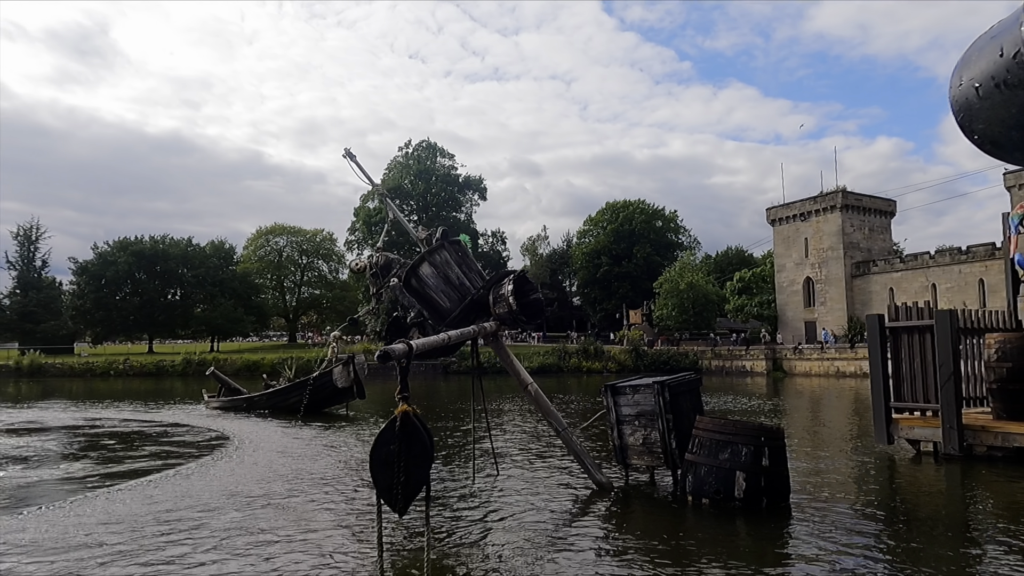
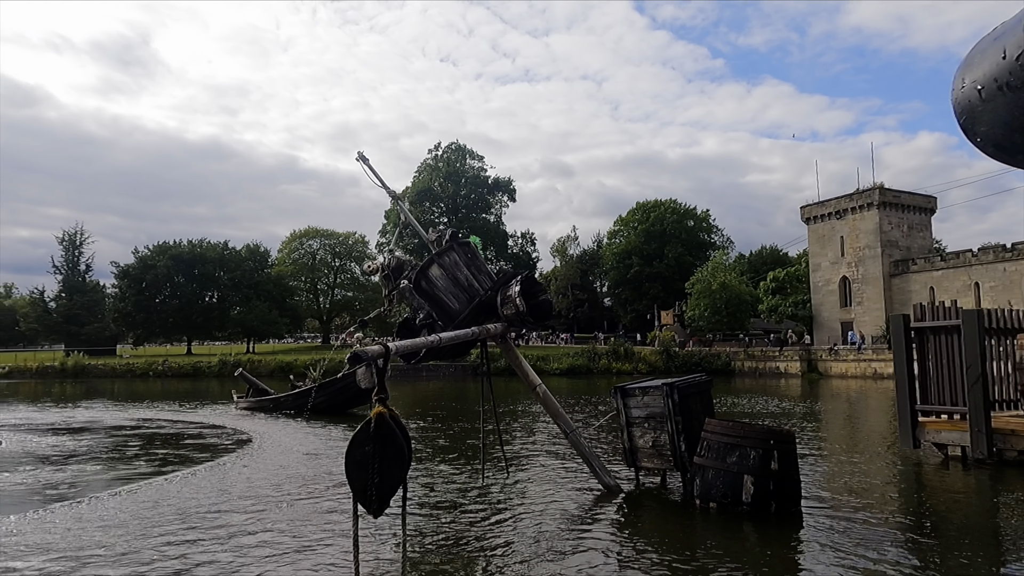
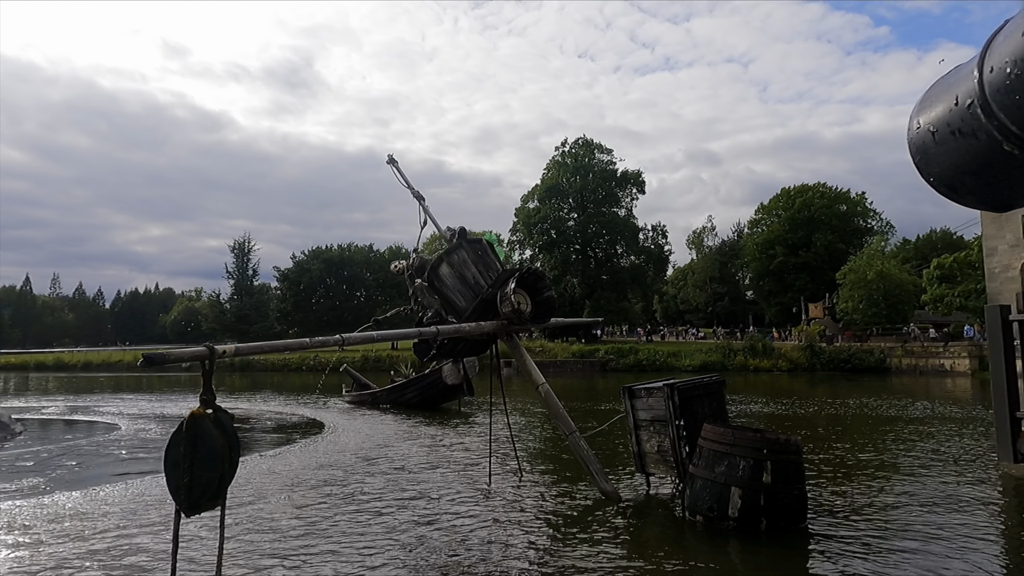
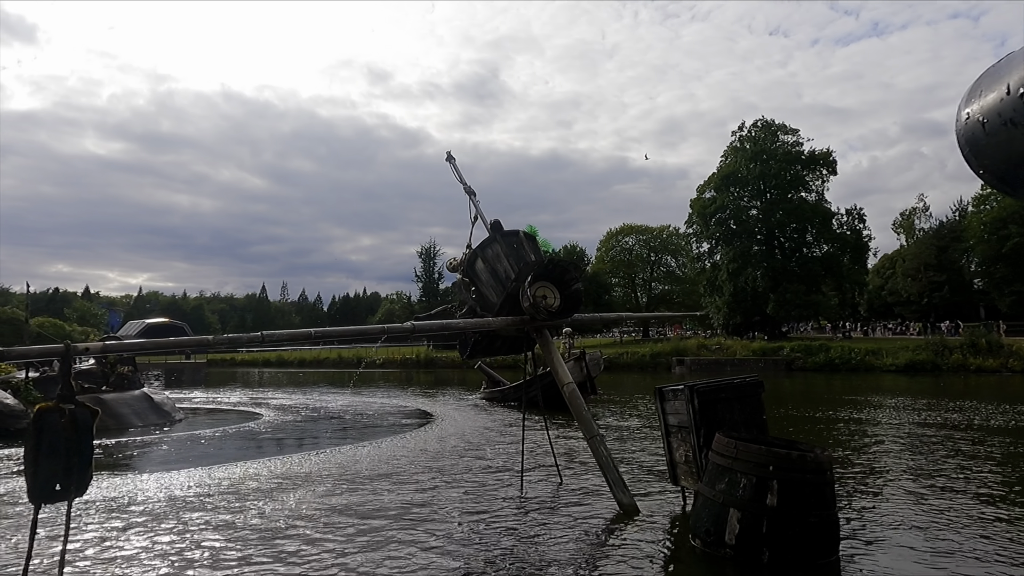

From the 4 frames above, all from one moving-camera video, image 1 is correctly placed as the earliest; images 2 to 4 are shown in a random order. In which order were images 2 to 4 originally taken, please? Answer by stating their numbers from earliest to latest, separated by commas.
2, 3, 4
